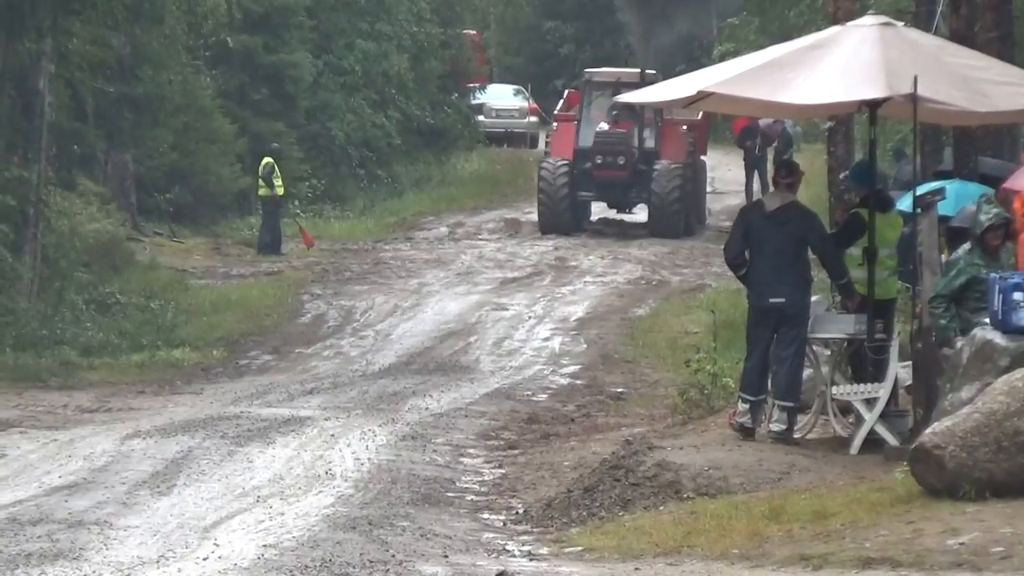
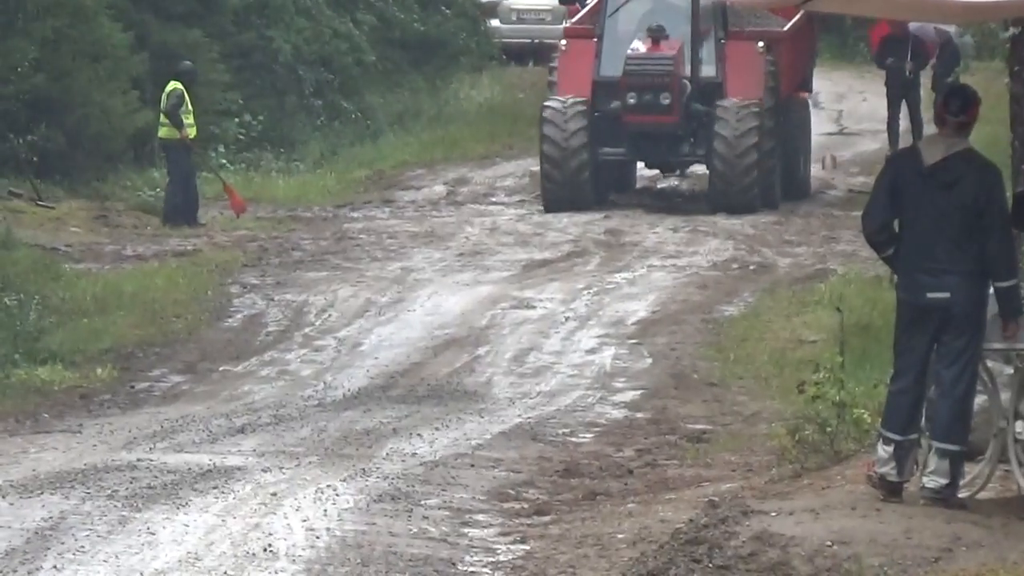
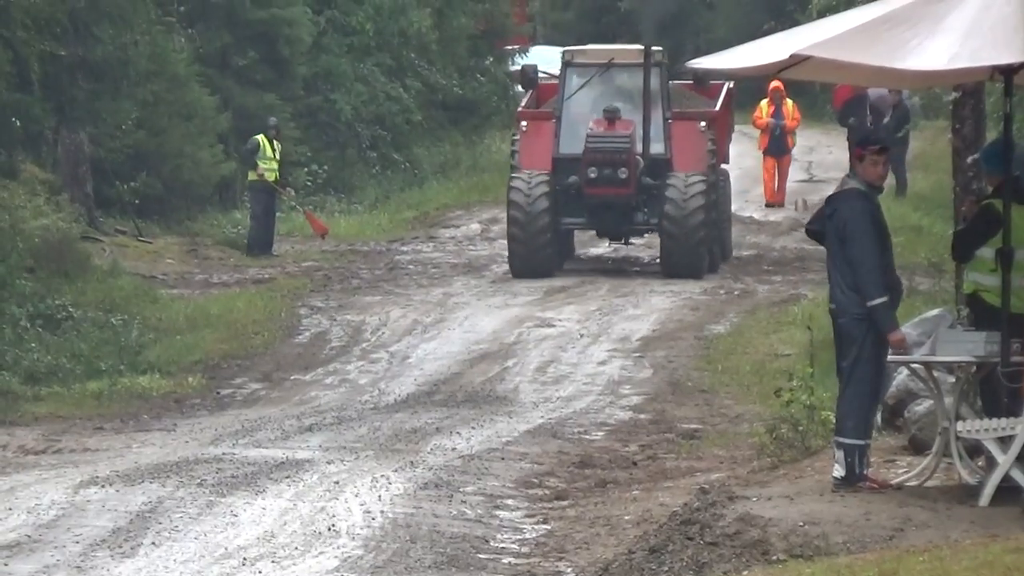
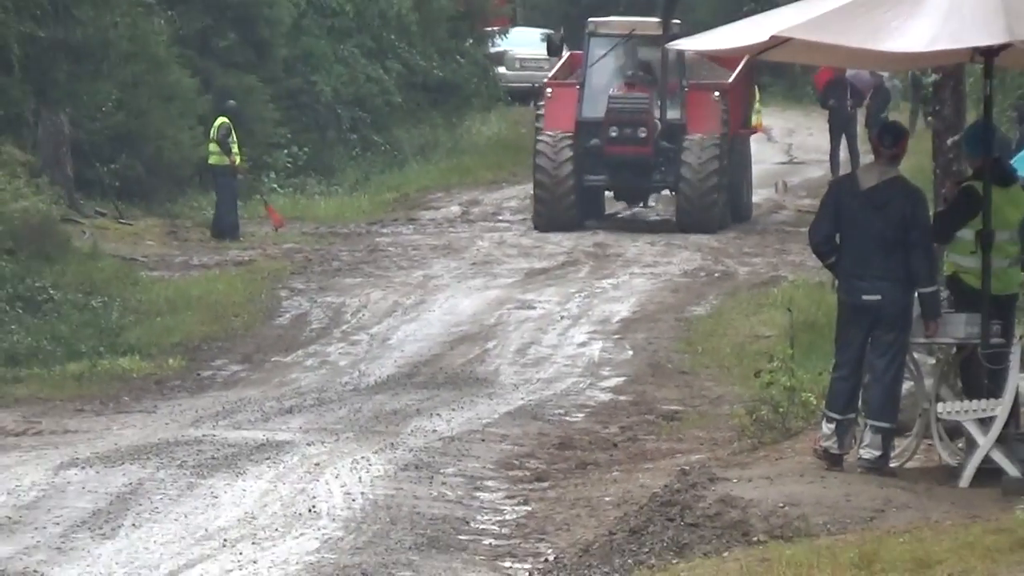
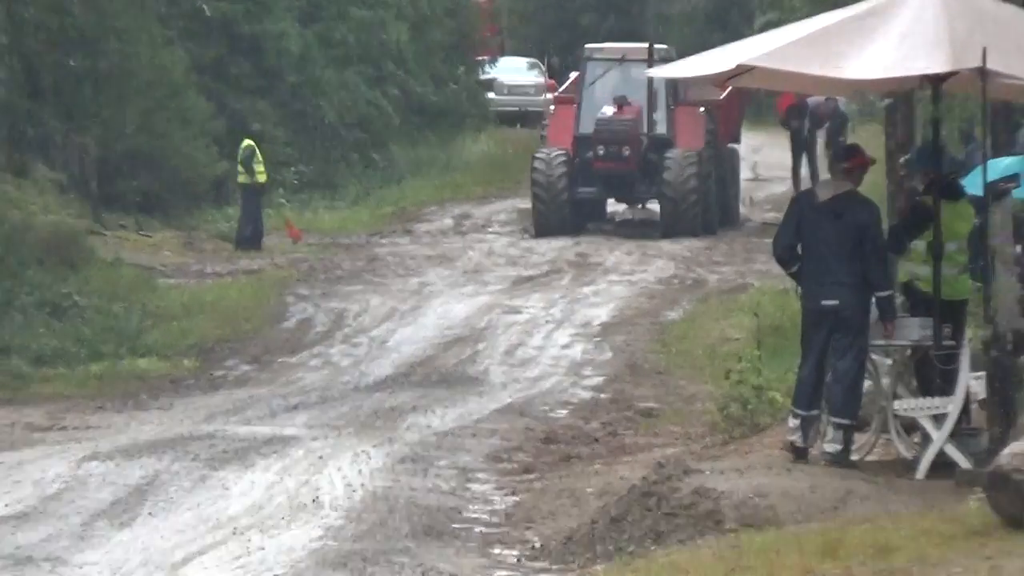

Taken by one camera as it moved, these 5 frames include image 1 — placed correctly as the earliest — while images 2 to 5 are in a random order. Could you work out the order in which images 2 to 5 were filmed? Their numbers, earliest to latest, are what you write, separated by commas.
5, 2, 4, 3
